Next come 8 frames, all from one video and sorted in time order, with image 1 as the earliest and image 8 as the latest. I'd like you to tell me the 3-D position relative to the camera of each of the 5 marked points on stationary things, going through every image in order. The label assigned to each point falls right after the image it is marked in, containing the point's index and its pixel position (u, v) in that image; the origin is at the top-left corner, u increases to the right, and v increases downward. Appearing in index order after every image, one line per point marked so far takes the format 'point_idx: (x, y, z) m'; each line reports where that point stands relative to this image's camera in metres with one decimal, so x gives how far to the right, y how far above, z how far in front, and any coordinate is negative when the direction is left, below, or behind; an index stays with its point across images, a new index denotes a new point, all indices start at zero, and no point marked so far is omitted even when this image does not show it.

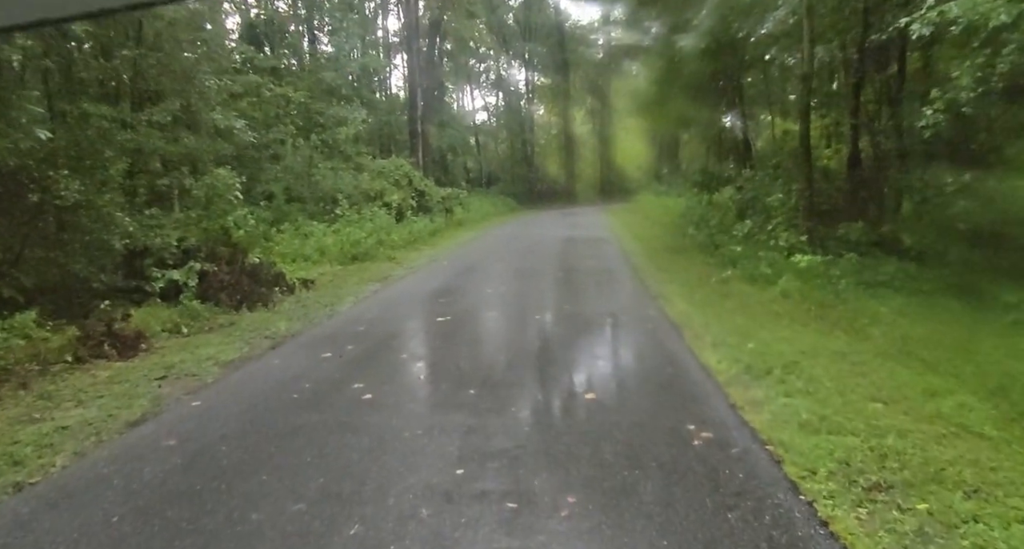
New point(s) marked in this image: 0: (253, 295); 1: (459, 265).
0: (-3.7, -0.3, +9.6) m
1: (-1.1, +0.2, +15.3) m
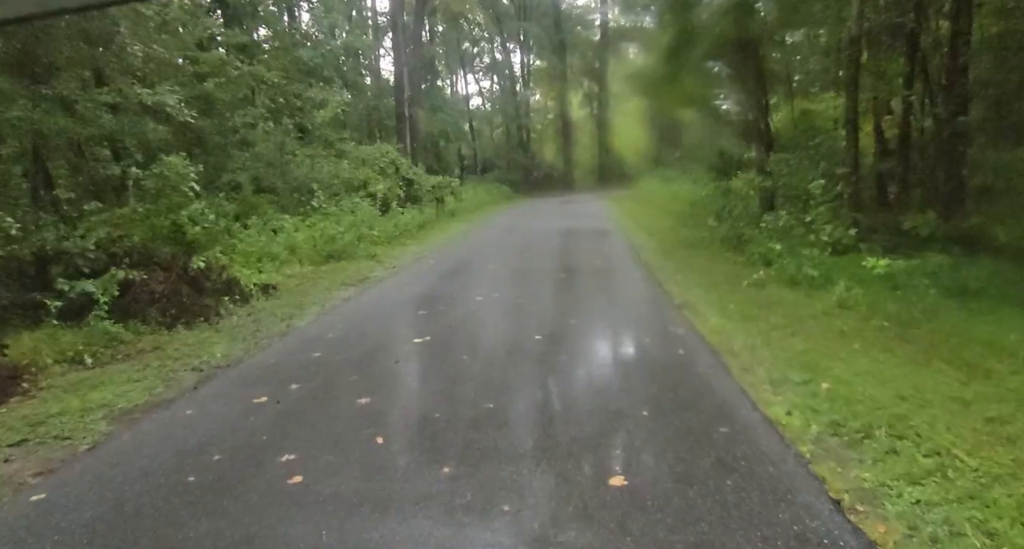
0: (-3.7, -0.4, +7.9) m
1: (-1.2, +0.2, +13.6) m
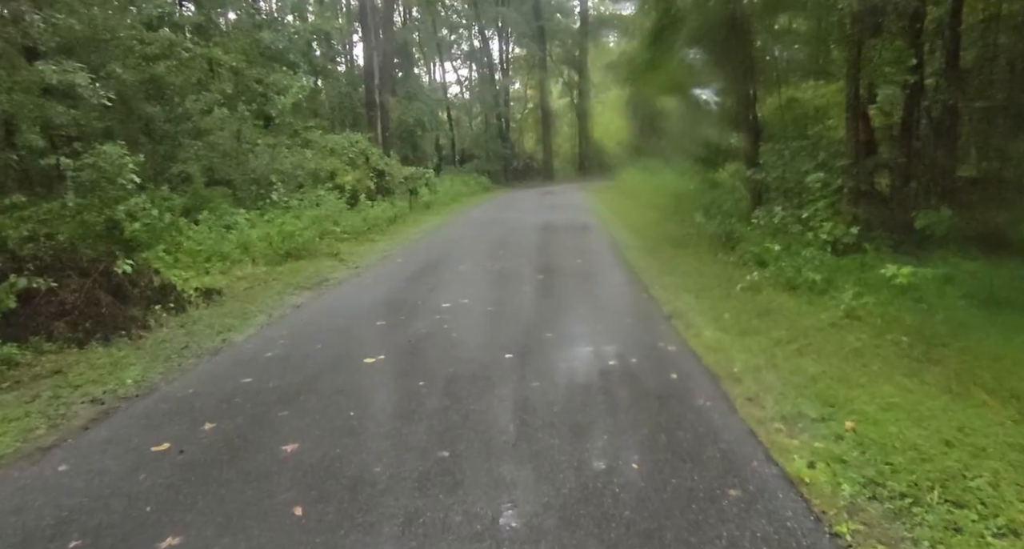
0: (-4.1, -0.5, +6.9) m
1: (-1.7, +0.2, +12.7) m
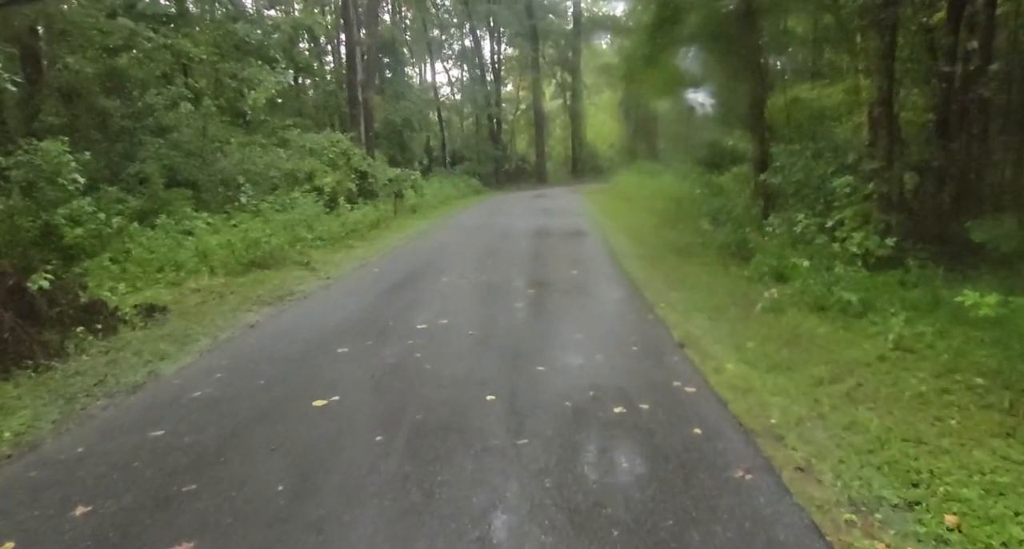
0: (-4.2, -0.6, +5.8) m
1: (-1.9, 0.0, +11.5) m
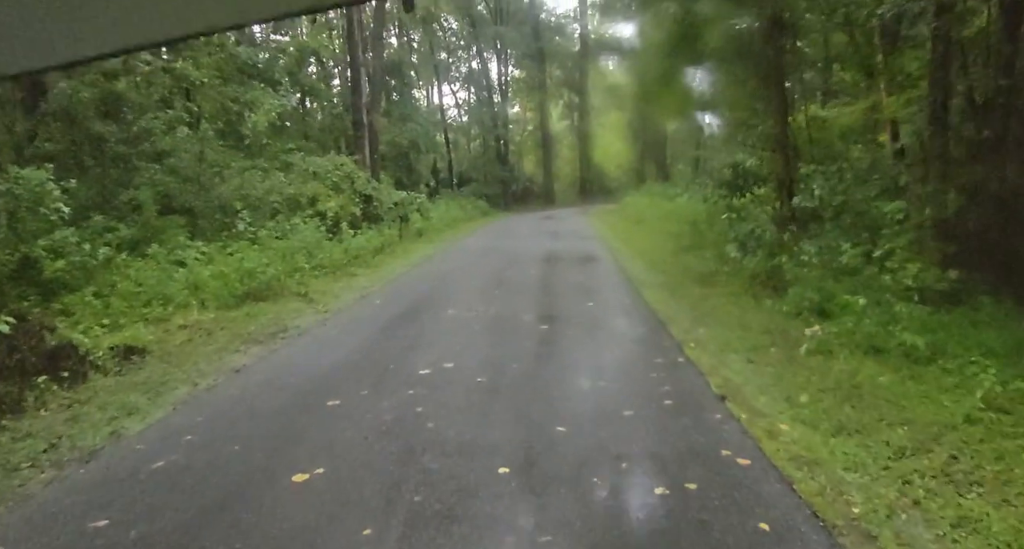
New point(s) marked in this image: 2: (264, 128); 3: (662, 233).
0: (-4.1, -1.0, +5.0) m
1: (-1.8, -0.5, +10.8) m
2: (-6.9, +4.1, +19.0) m
3: (+4.1, +1.1, +18.6) m
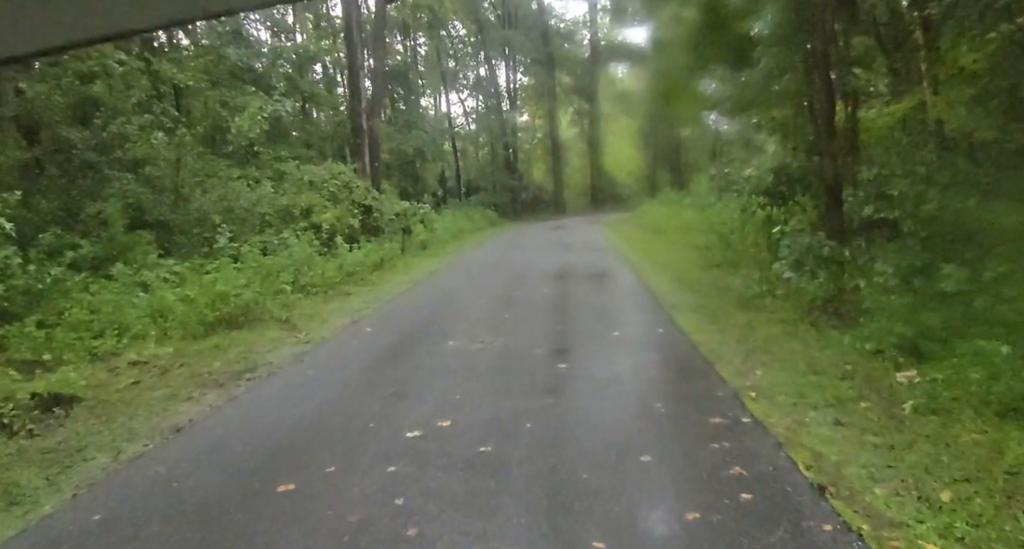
0: (-4.0, -1.2, +3.6) m
1: (-1.6, -0.8, +9.4) m
2: (-6.7, +3.6, +17.7) m
3: (+4.4, +0.7, +17.1) m
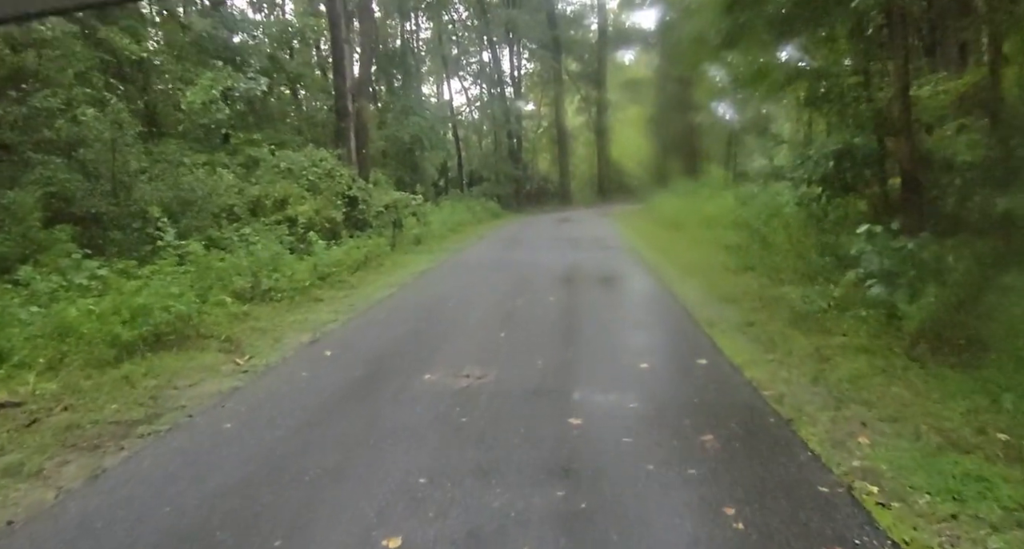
0: (-4.1, -1.4, +1.7) m
1: (-1.6, -0.9, +7.4) m
2: (-6.6, +3.7, +15.7) m
3: (+4.4, +0.7, +15.1) m
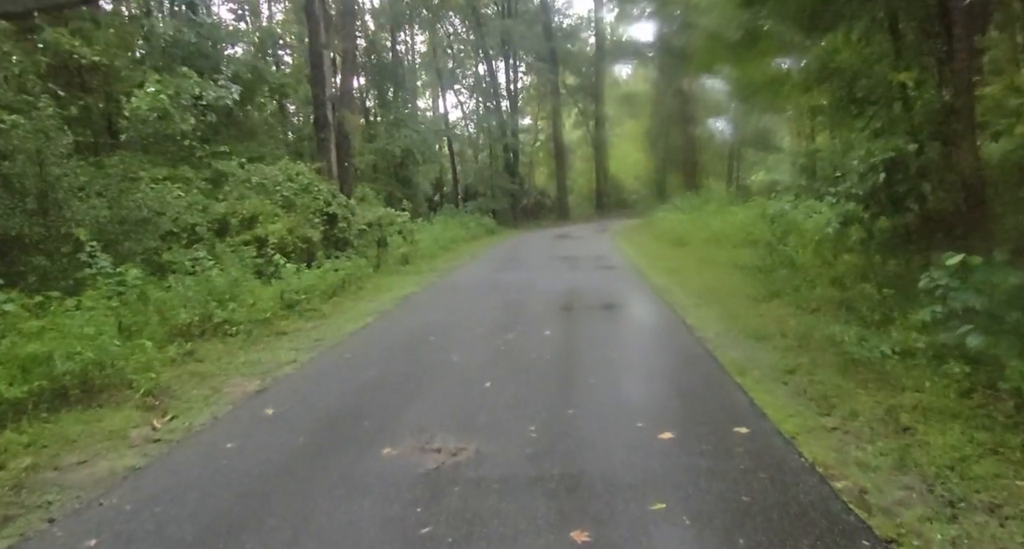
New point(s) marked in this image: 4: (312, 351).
0: (-4.2, -1.6, +0.2) m
1: (-1.7, -1.2, +6.0) m
2: (-6.8, +3.1, +14.3) m
3: (+4.3, +0.2, +13.7) m
4: (-2.5, -1.0, +8.6) m
